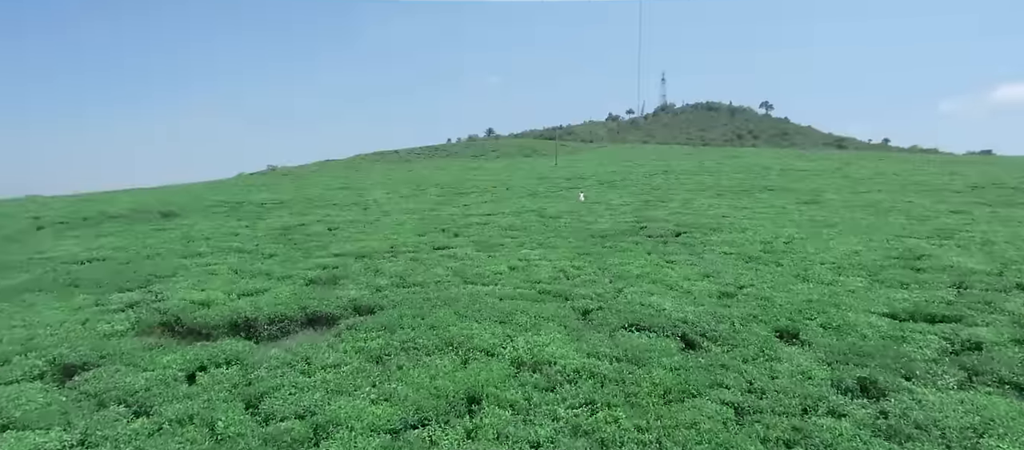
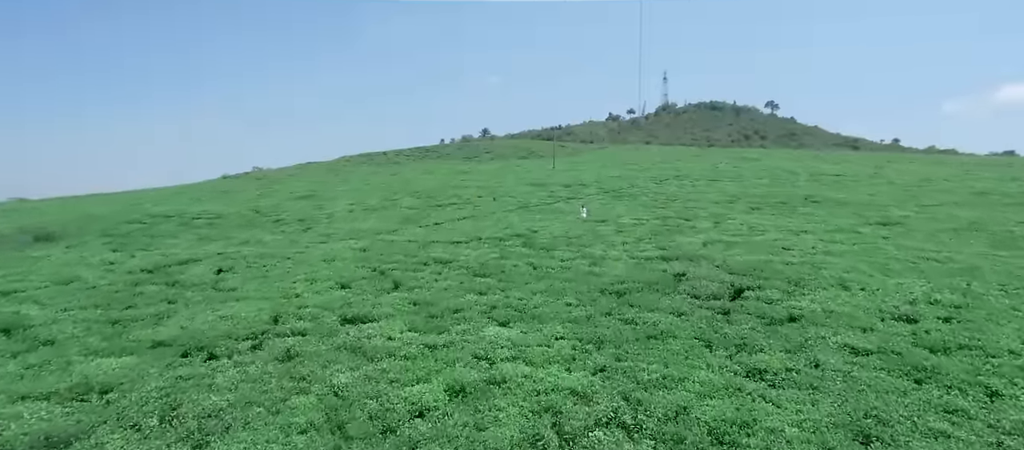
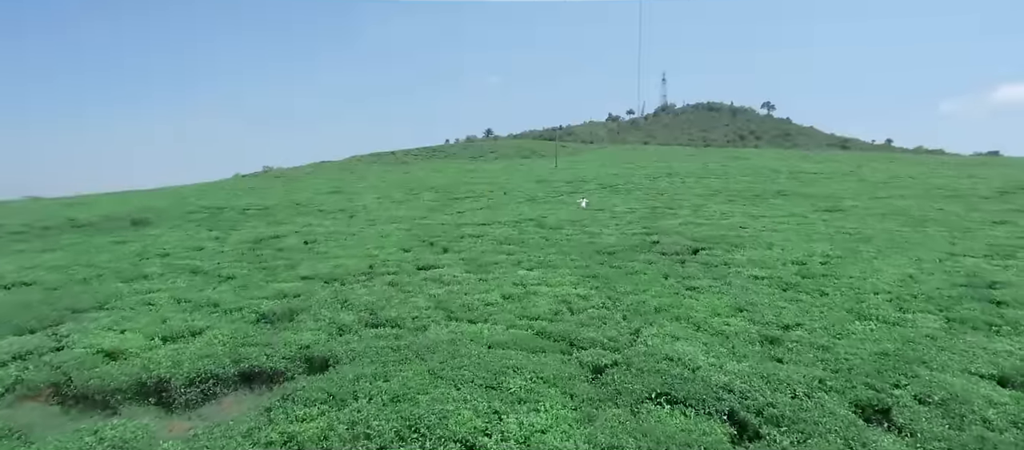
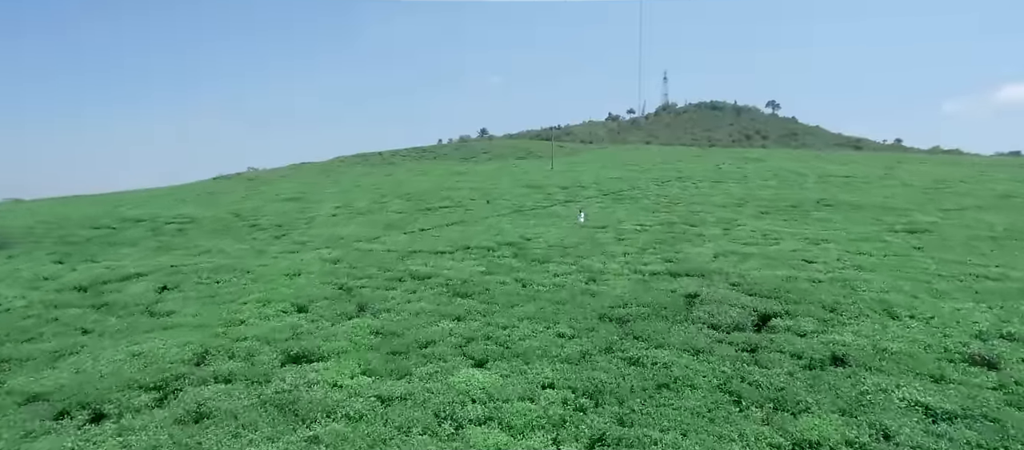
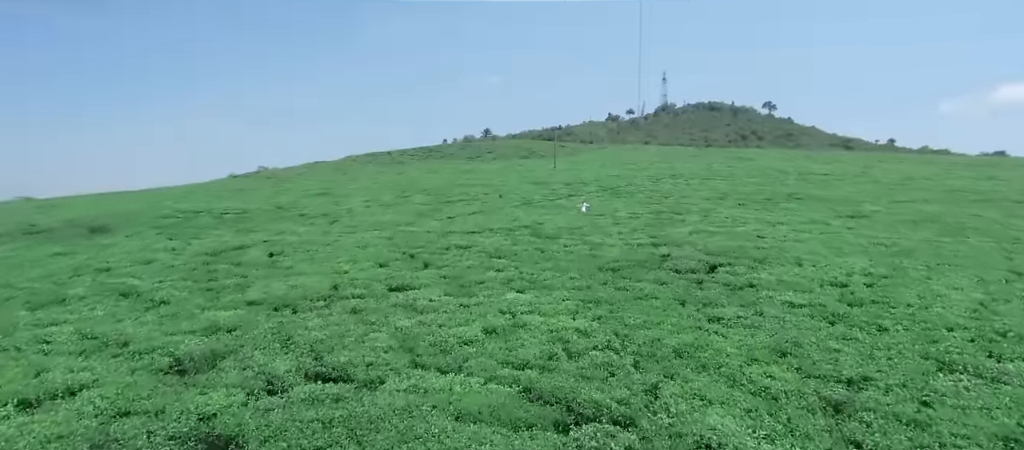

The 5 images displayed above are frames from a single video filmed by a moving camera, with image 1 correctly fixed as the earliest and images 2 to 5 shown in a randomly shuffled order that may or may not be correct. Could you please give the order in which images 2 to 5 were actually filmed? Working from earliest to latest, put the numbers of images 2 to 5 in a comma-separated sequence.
3, 5, 2, 4
